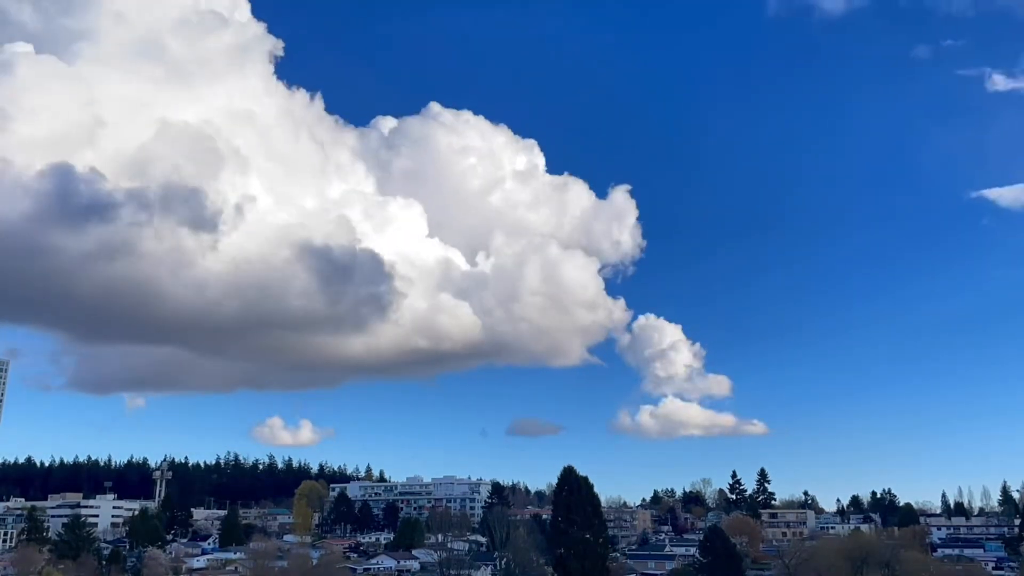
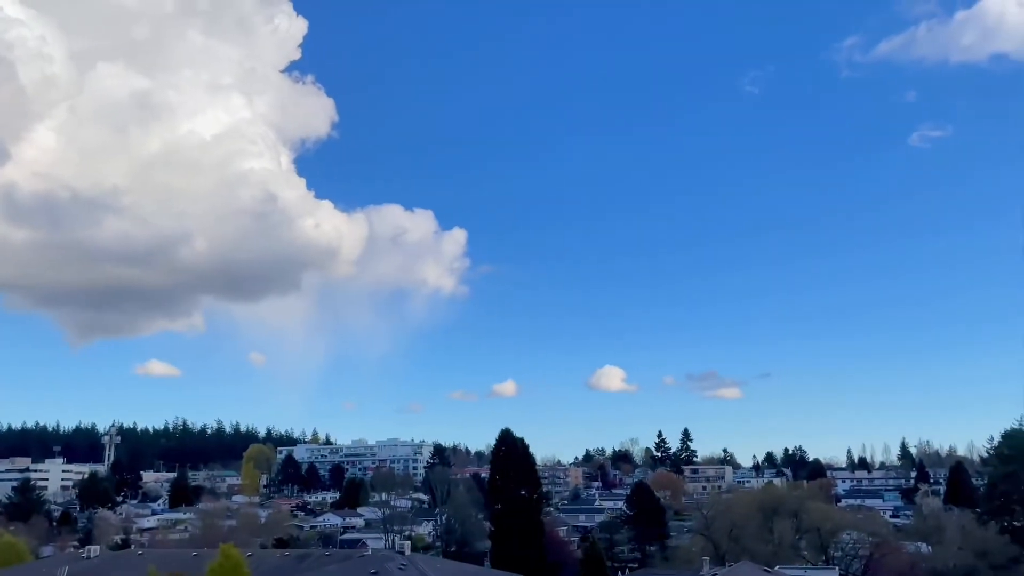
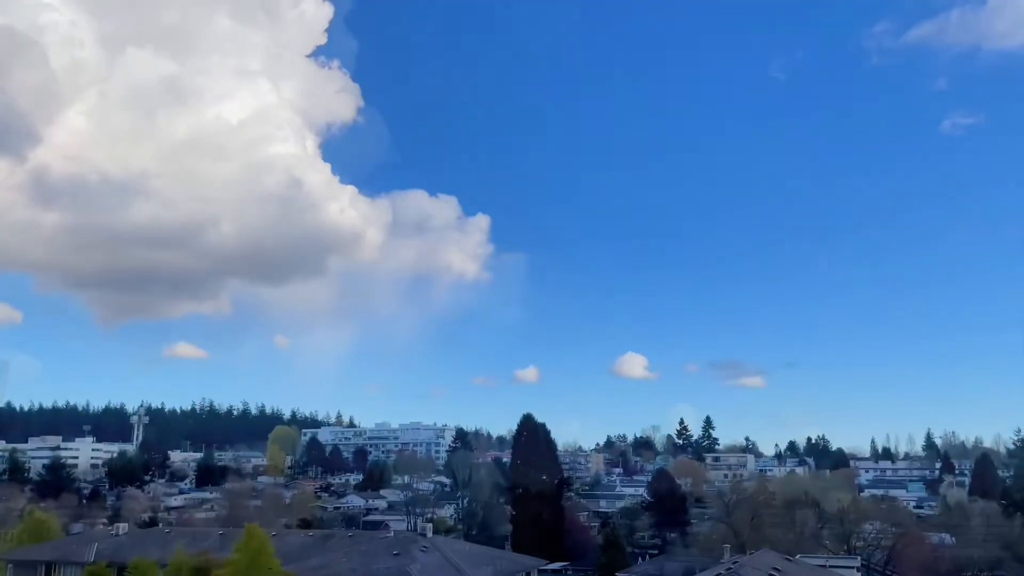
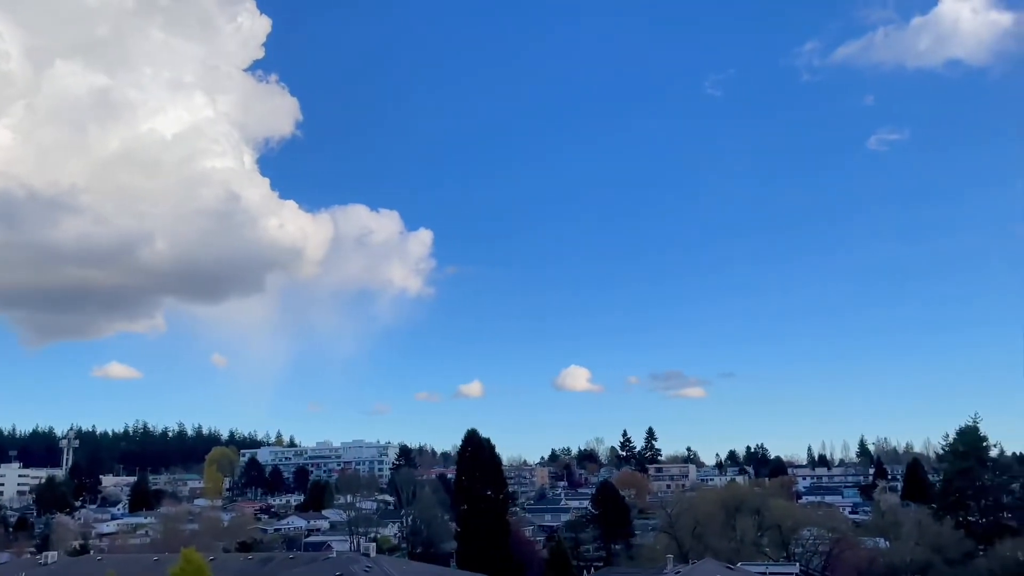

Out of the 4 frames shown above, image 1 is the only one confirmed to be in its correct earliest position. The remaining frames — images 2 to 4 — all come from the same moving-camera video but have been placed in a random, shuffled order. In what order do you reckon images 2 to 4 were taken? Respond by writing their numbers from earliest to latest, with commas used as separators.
3, 2, 4
